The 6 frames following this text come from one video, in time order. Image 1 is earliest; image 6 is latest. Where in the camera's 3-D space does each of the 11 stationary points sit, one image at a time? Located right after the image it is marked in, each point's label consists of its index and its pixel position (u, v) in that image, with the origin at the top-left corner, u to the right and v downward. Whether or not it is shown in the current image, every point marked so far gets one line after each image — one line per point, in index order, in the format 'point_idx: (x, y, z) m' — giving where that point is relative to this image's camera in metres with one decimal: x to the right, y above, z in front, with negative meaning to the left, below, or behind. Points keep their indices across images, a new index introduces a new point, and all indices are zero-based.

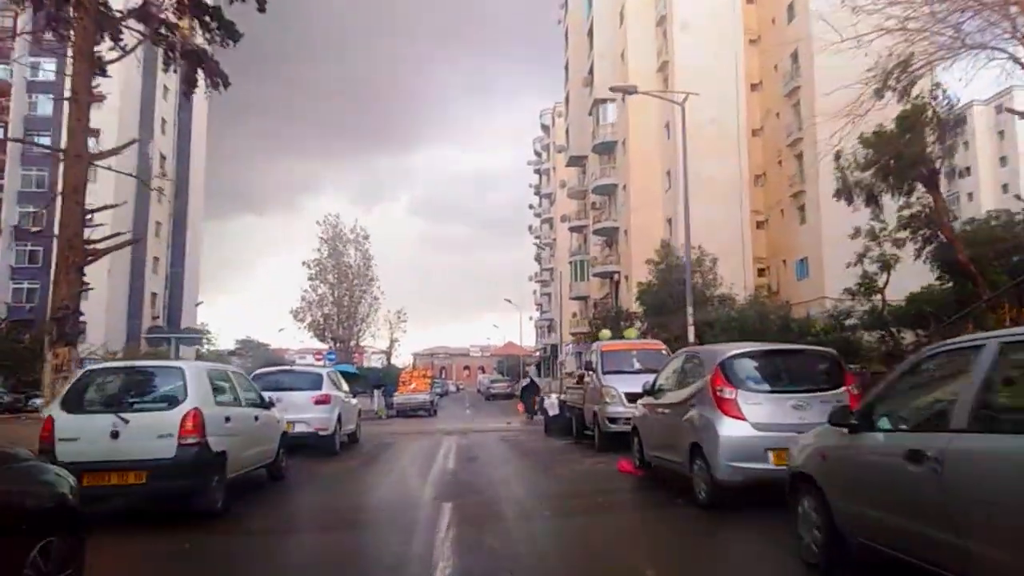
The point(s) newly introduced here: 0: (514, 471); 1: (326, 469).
0: (0.0, -3.3, +13.4) m
1: (-3.3, -3.3, +13.4) m
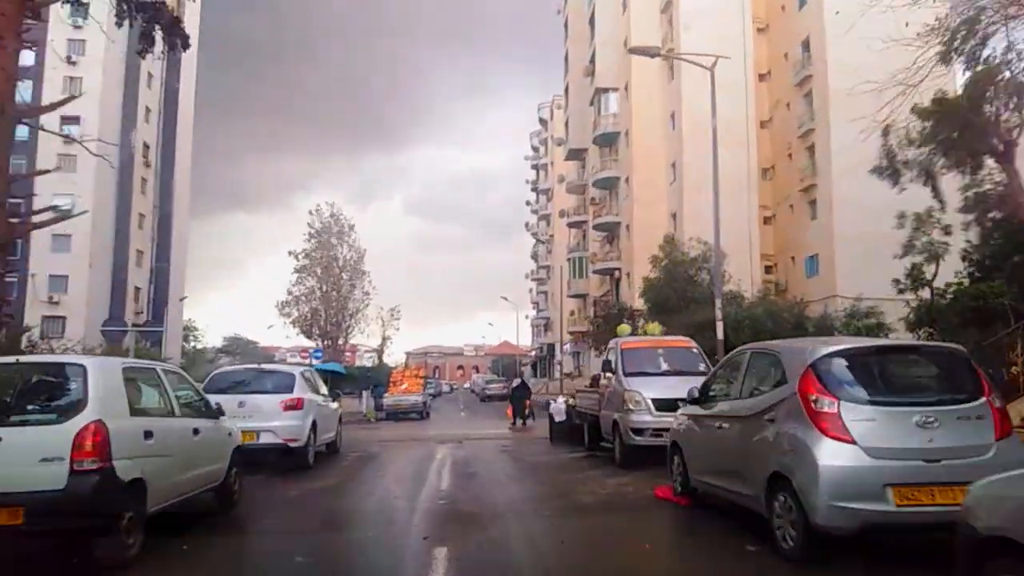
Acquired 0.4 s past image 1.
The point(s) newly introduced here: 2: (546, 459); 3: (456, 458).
0: (+0.1, -3.1, +11.4) m
1: (-3.3, -3.1, +11.4) m
2: (+0.7, -3.2, +14.0) m
3: (-1.1, -3.4, +14.7) m
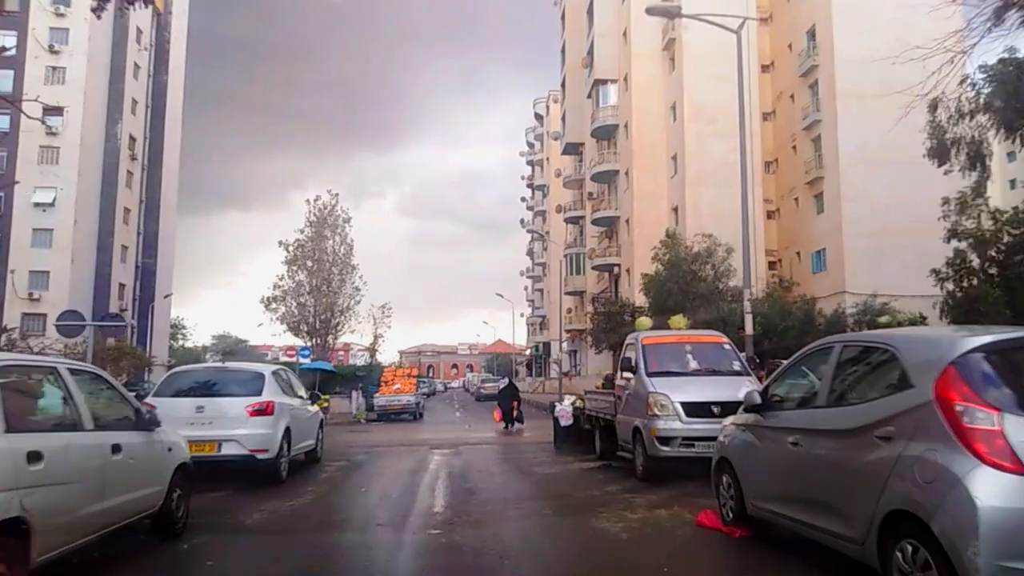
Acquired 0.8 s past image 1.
0: (+0.2, -2.9, +9.8) m
1: (-3.2, -2.9, +9.8) m
2: (+0.7, -3.0, +12.4) m
3: (-1.1, -3.2, +13.1) m
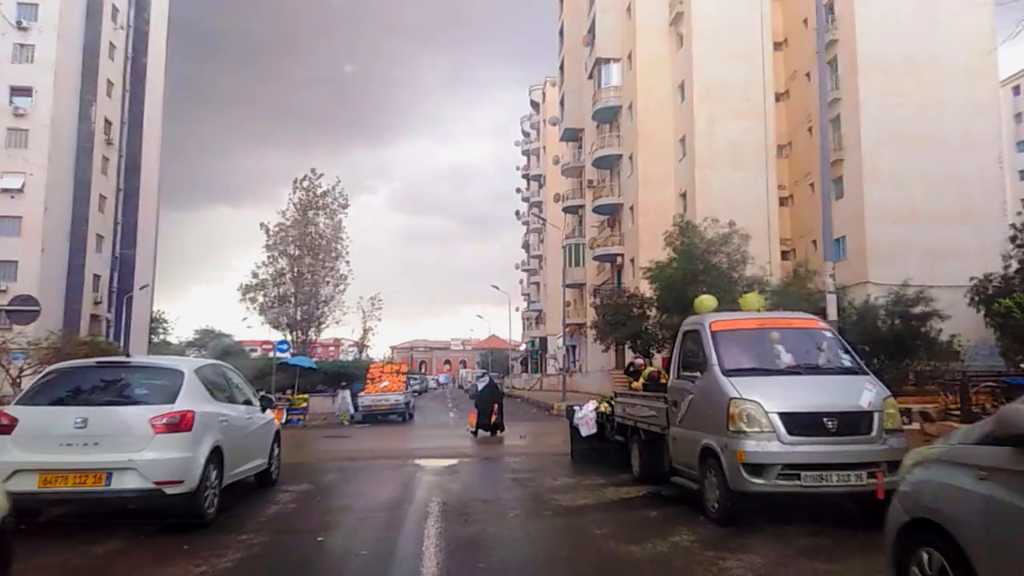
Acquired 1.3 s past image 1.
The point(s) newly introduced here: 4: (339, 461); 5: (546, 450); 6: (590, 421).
0: (+0.4, -2.5, +6.9) m
1: (-3.0, -2.5, +6.9) m
2: (+0.9, -2.6, +9.5) m
3: (-0.9, -2.8, +10.2) m
4: (-3.6, -3.6, +15.4) m
5: (+0.8, -3.7, +17.1) m
6: (+1.3, -2.2, +12.1) m
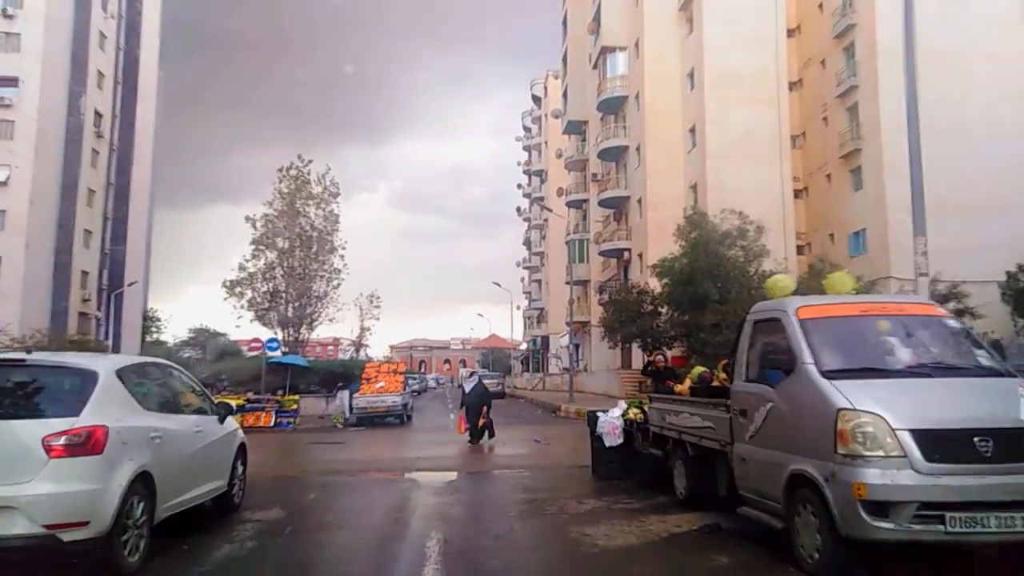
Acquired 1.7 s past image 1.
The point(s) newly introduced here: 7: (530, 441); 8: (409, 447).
0: (+0.5, -2.3, +5.1) m
1: (-2.8, -2.3, +5.1) m
2: (+1.1, -2.4, +7.7) m
3: (-0.7, -2.6, +8.4) m
4: (-3.4, -3.4, +13.6) m
5: (+0.9, -3.5, +15.3) m
6: (+1.4, -2.0, +10.3) m
7: (+0.5, -4.1, +19.9) m
8: (-2.6, -4.0, +19.1) m
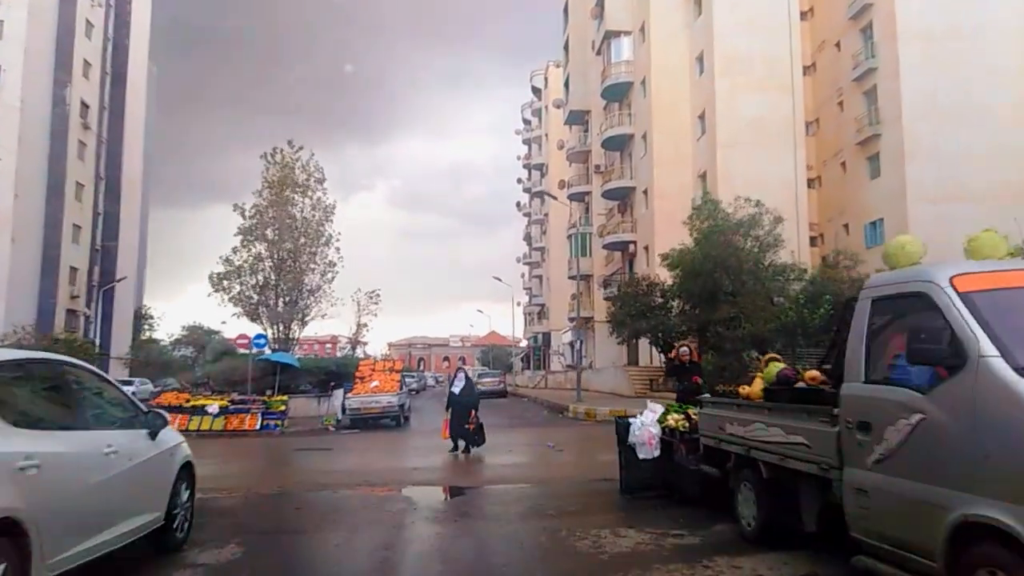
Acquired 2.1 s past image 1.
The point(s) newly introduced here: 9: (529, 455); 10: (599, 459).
0: (+0.7, -2.1, +3.3) m
1: (-2.7, -2.1, +3.3) m
2: (+1.2, -2.2, +5.9) m
3: (-0.5, -2.4, +6.6) m
4: (-3.2, -3.2, +11.9) m
5: (+1.1, -3.3, +13.6) m
6: (+1.6, -1.7, +8.5) m
7: (+0.7, -3.8, +18.1) m
8: (-2.5, -3.8, +17.3) m
9: (+0.4, -3.6, +16.1) m
10: (+1.8, -3.5, +15.3) m
